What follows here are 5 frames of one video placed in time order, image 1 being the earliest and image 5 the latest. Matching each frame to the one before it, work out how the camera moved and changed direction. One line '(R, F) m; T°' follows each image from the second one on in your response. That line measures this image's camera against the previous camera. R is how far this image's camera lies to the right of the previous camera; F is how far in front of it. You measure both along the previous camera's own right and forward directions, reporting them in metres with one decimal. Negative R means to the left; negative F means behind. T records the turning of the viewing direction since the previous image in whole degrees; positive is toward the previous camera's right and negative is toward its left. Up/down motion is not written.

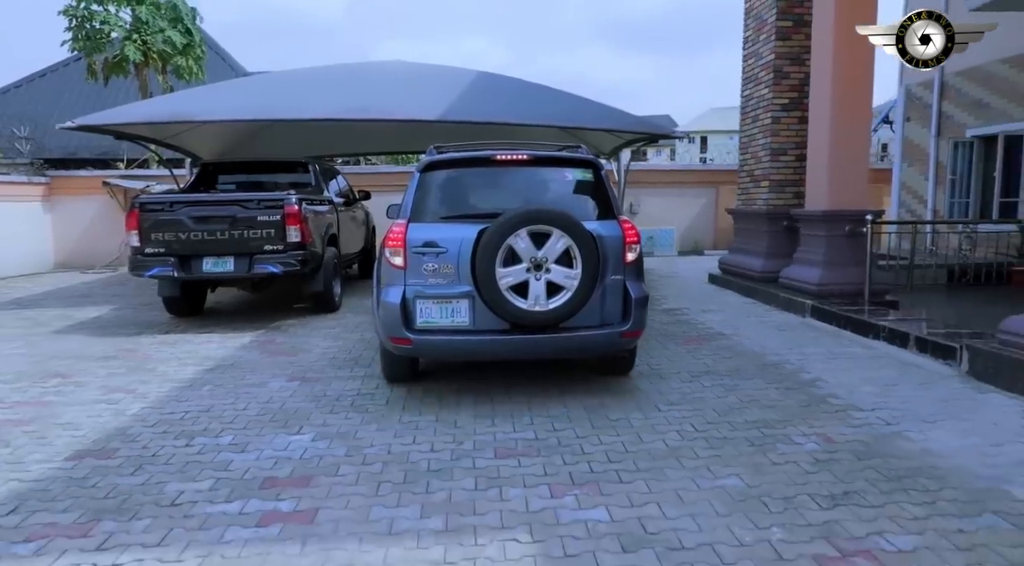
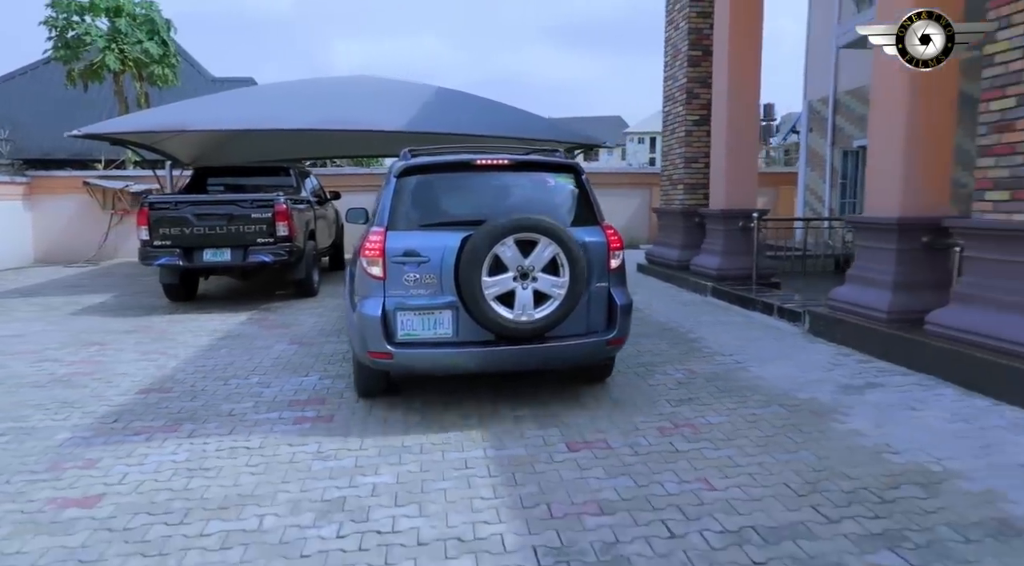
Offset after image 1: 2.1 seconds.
(0.0, -1.5) m; +4°
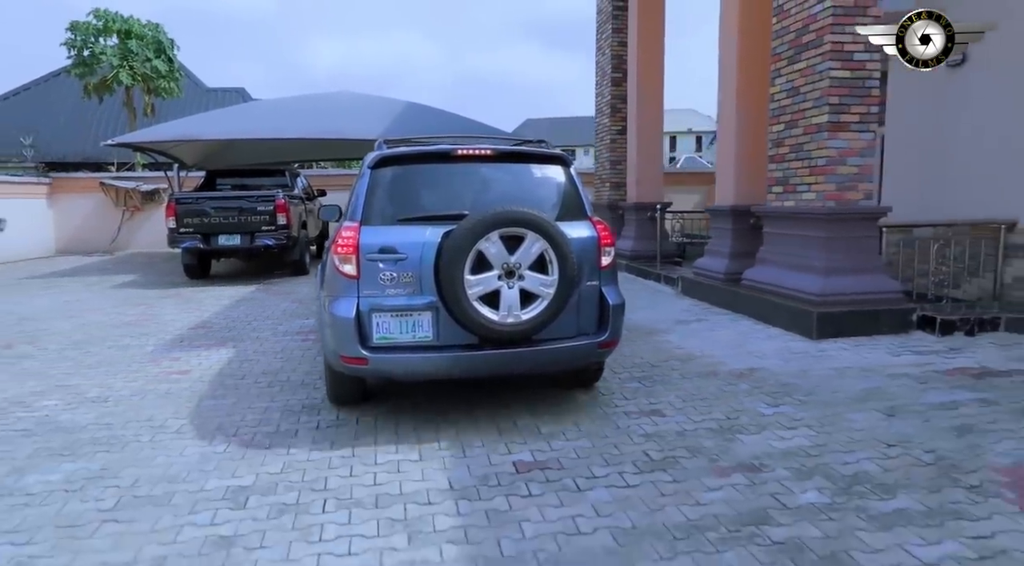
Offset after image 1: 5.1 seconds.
(+0.5, -2.3) m; +1°
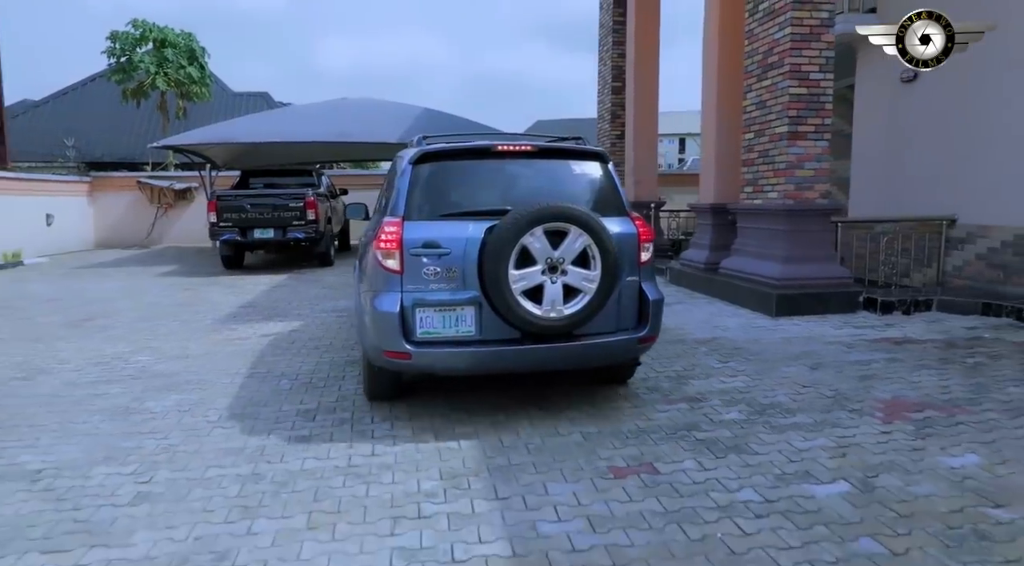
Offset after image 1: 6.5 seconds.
(+0.1, -1.1) m; -1°
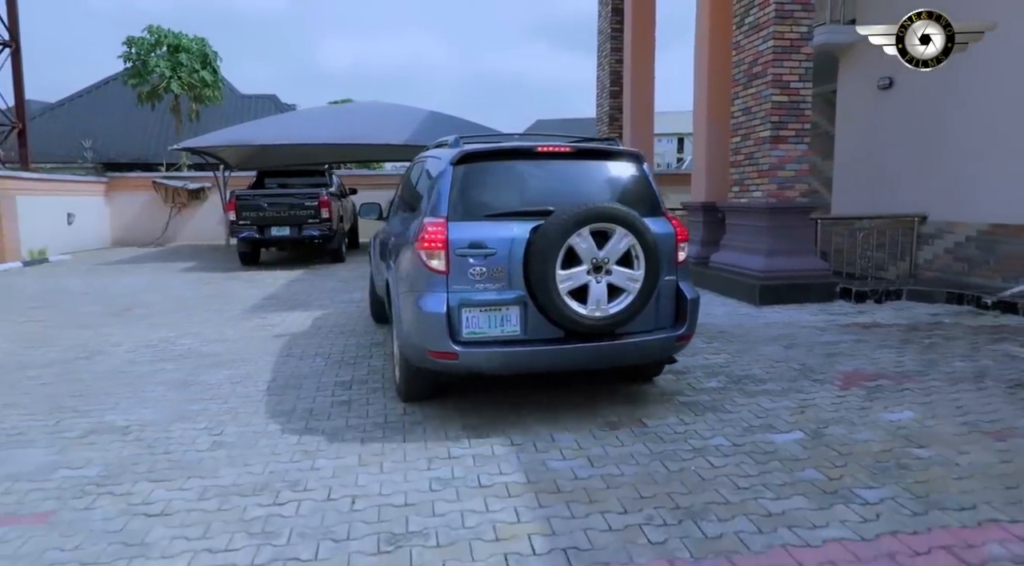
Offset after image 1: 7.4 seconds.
(-0.1, -0.7) m; 0°
